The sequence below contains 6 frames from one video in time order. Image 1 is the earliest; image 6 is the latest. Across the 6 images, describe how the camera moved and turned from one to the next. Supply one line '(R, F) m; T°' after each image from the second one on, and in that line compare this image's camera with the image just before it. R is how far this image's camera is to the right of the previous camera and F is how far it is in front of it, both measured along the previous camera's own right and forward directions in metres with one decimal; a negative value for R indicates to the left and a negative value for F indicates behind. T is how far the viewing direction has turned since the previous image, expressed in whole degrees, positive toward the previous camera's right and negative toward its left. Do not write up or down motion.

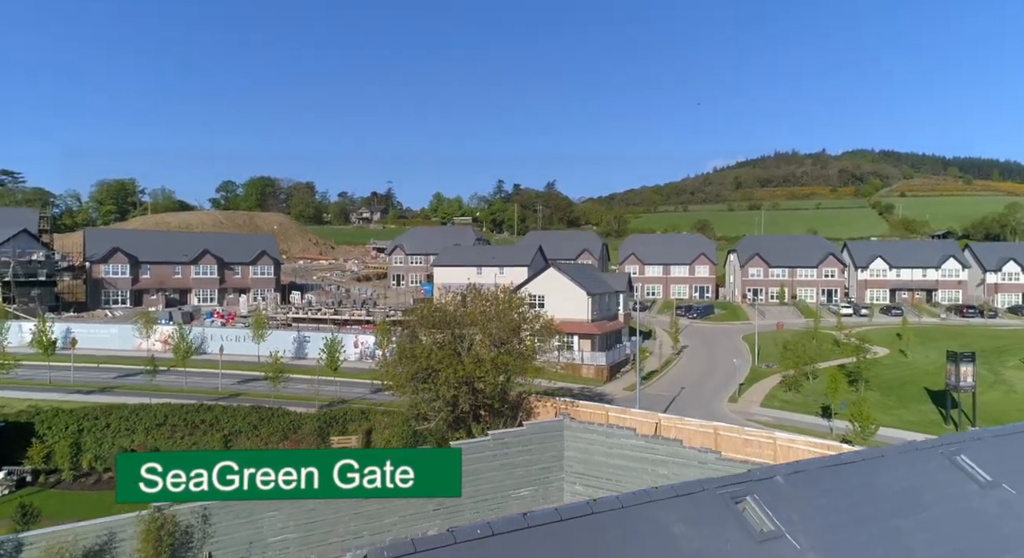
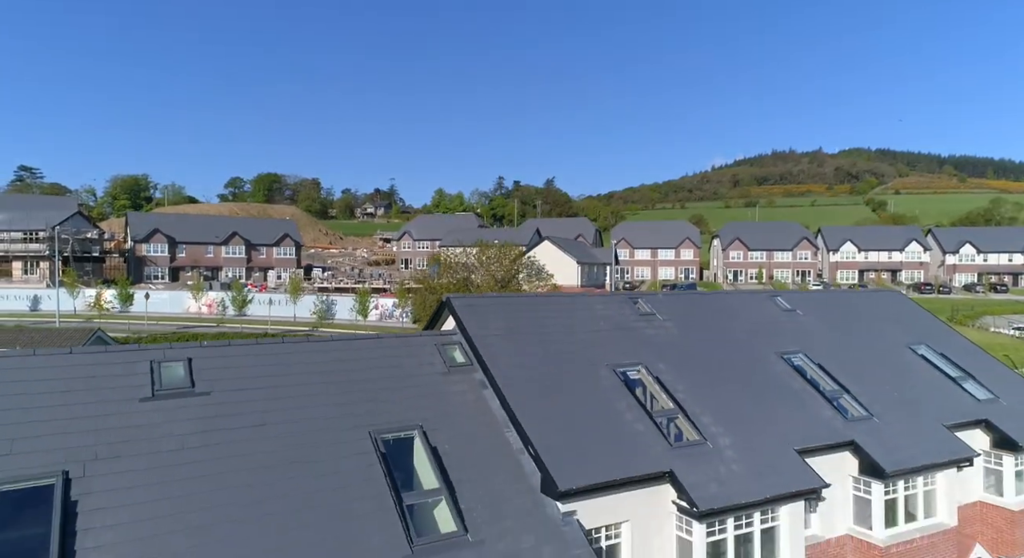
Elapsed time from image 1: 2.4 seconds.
(0.0, -8.5) m; 0°
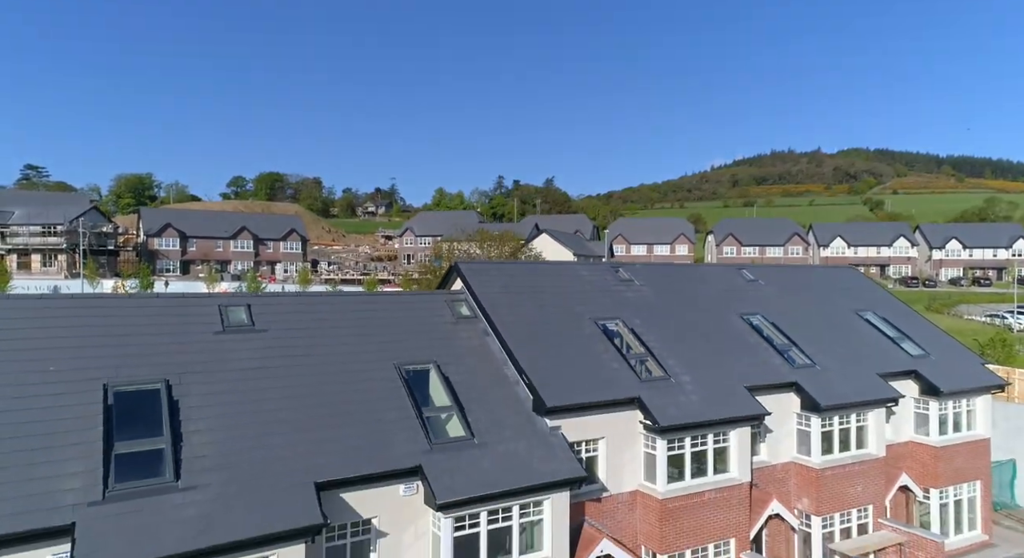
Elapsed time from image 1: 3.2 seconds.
(0.0, -3.0) m; 0°
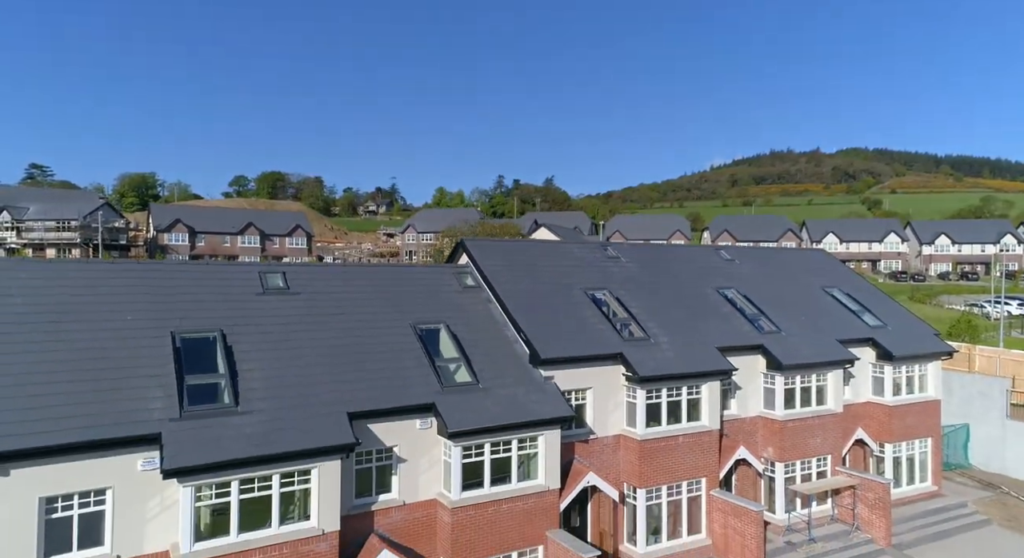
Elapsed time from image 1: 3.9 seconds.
(0.0, -2.4) m; 0°
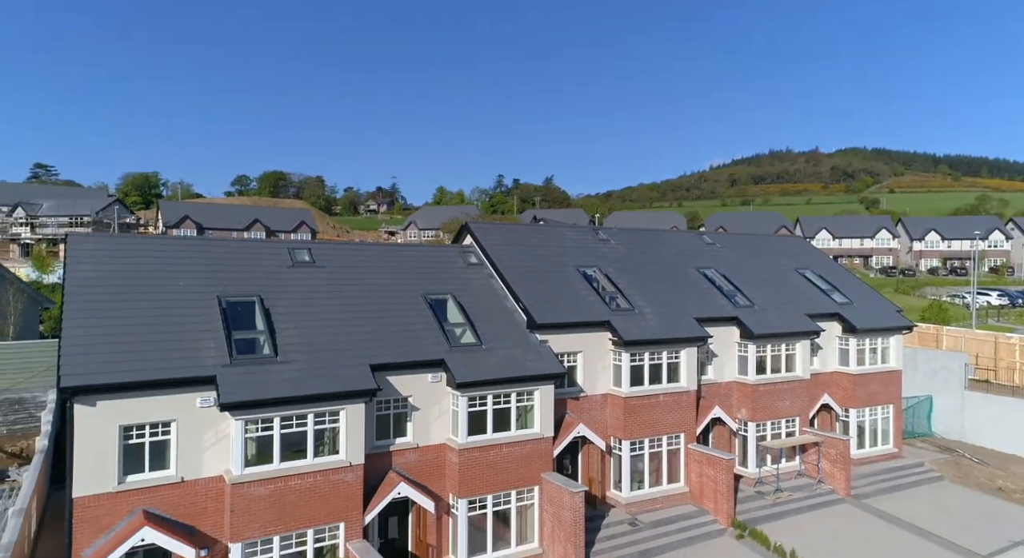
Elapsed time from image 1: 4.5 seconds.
(0.0, -2.3) m; 0°
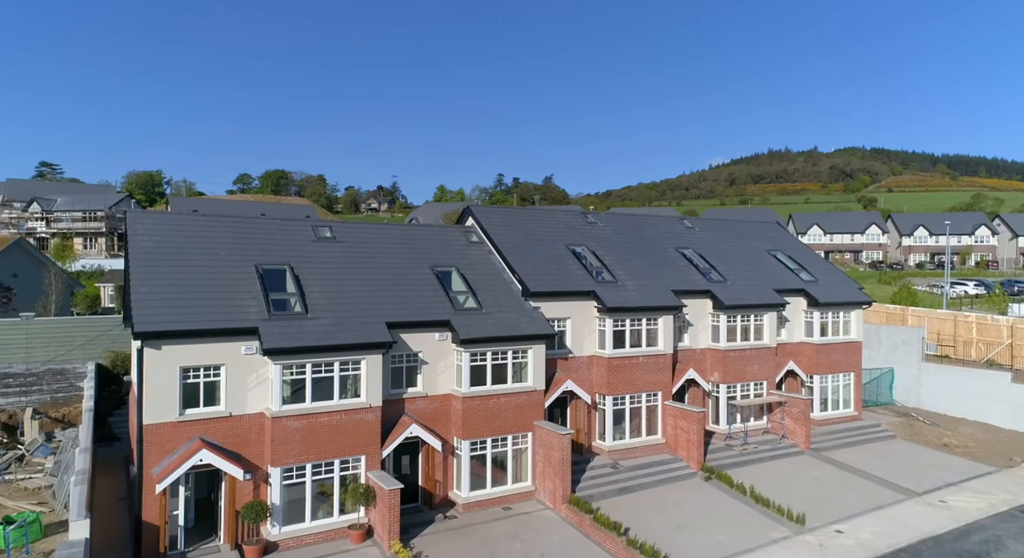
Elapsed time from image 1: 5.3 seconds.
(+0.1, -2.7) m; 0°
